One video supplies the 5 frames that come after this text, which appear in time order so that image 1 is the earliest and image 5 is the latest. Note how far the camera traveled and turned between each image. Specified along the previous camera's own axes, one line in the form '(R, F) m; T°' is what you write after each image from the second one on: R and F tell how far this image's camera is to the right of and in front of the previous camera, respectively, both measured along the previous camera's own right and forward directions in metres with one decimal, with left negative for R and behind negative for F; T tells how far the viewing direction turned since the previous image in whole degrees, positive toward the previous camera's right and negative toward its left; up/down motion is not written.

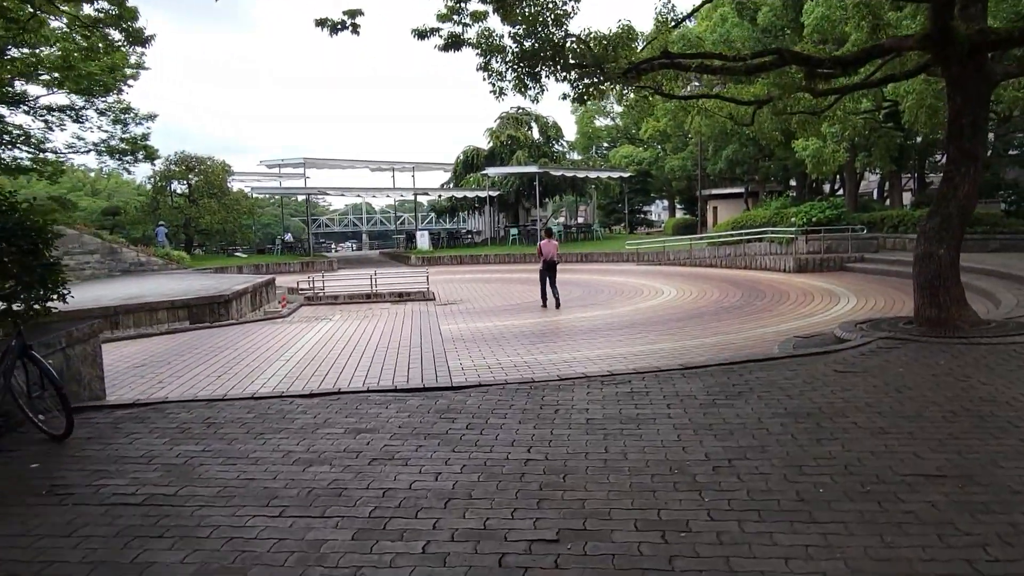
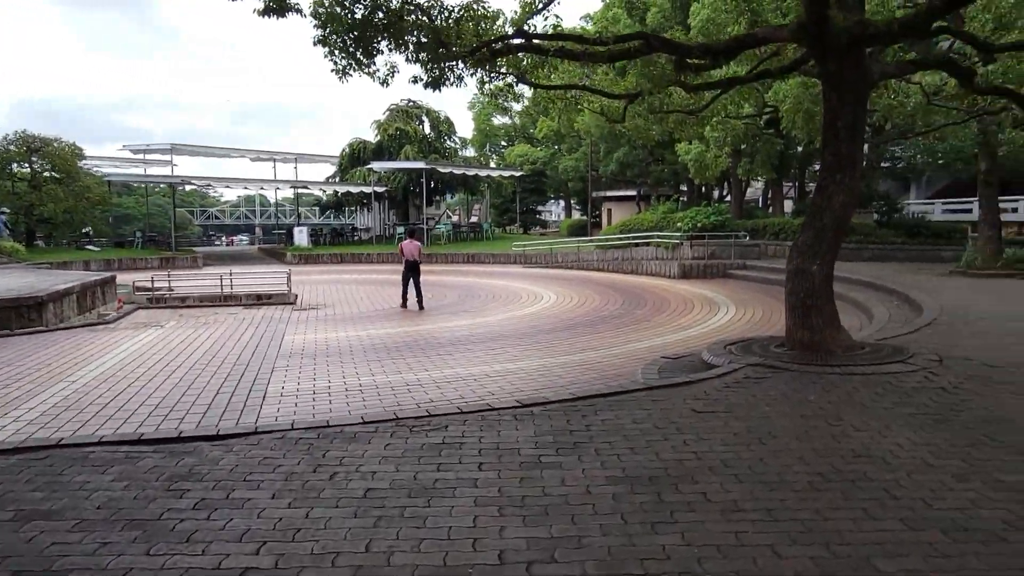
(+0.7, +1.1) m; +8°
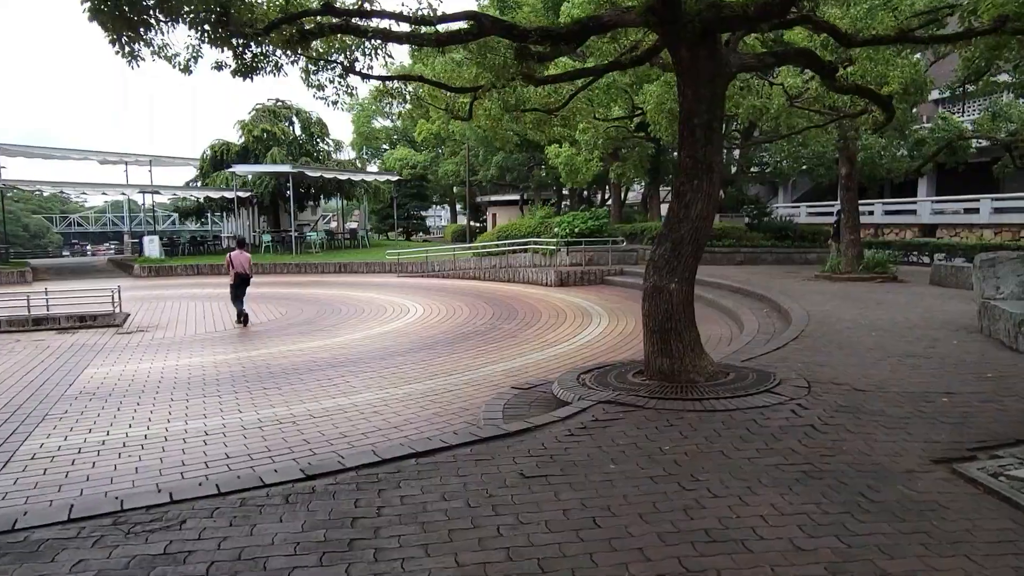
(+0.6, +1.0) m; +8°
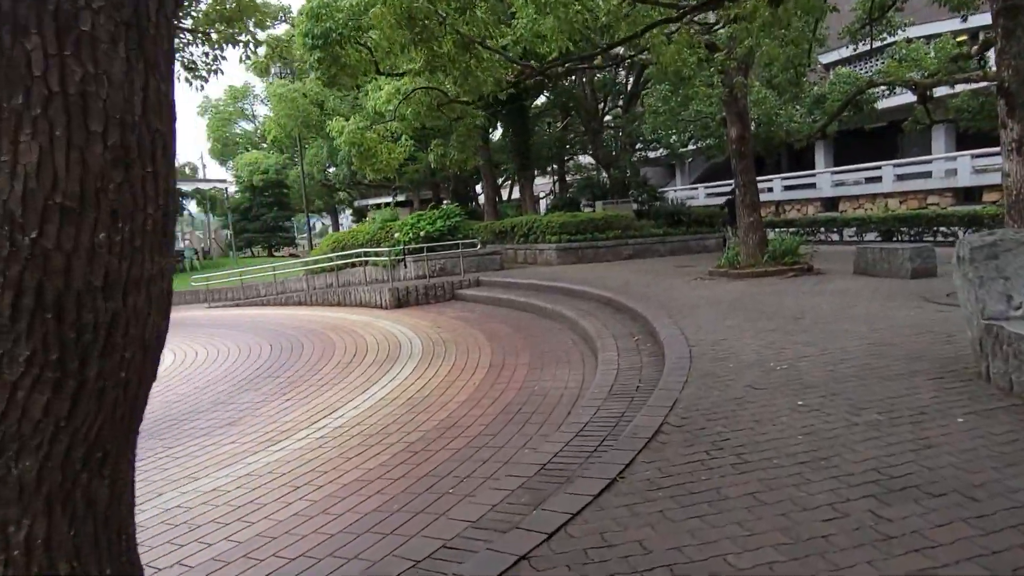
(+1.9, +4.1) m; +6°
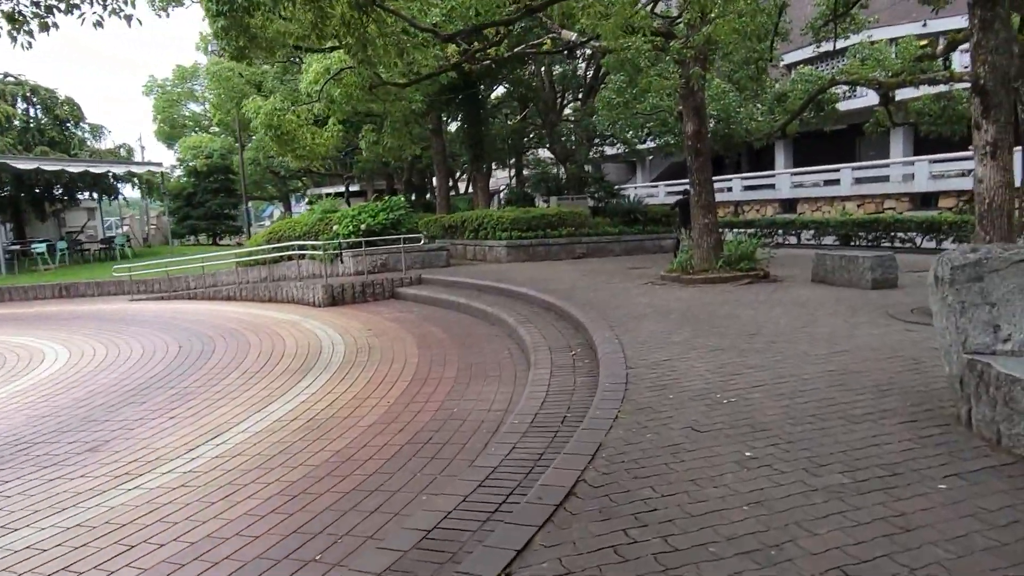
(+0.4, +0.9) m; +3°
